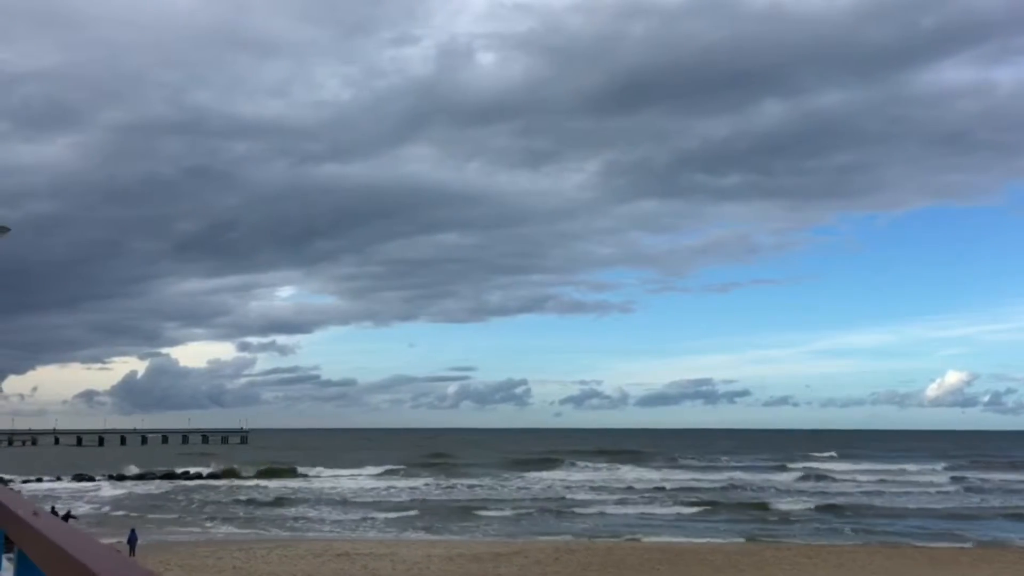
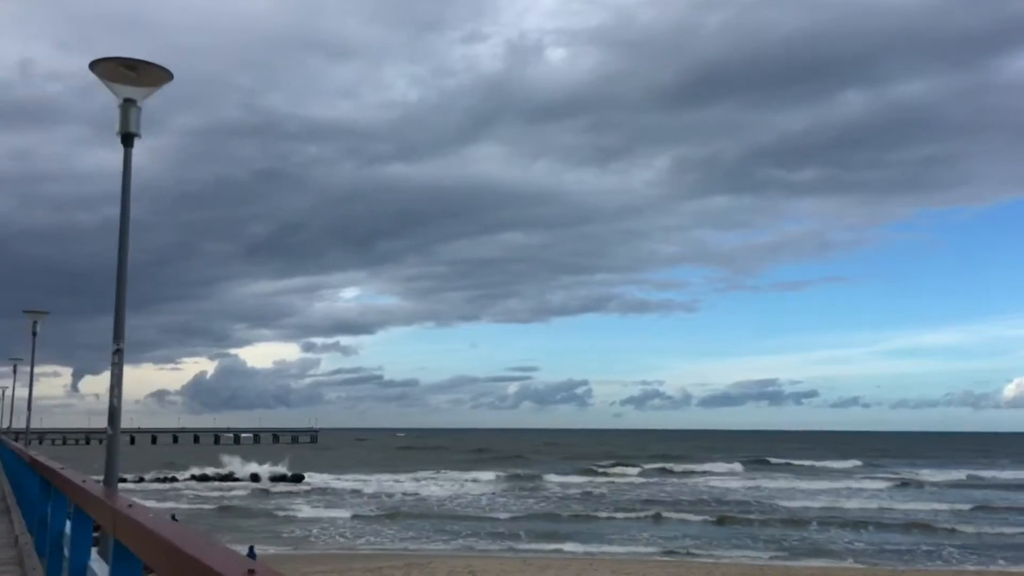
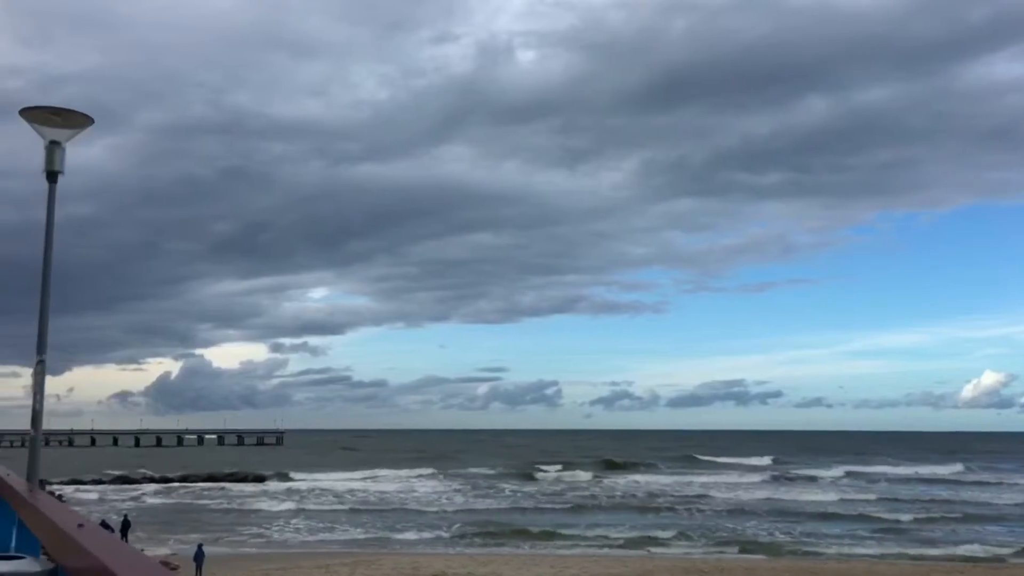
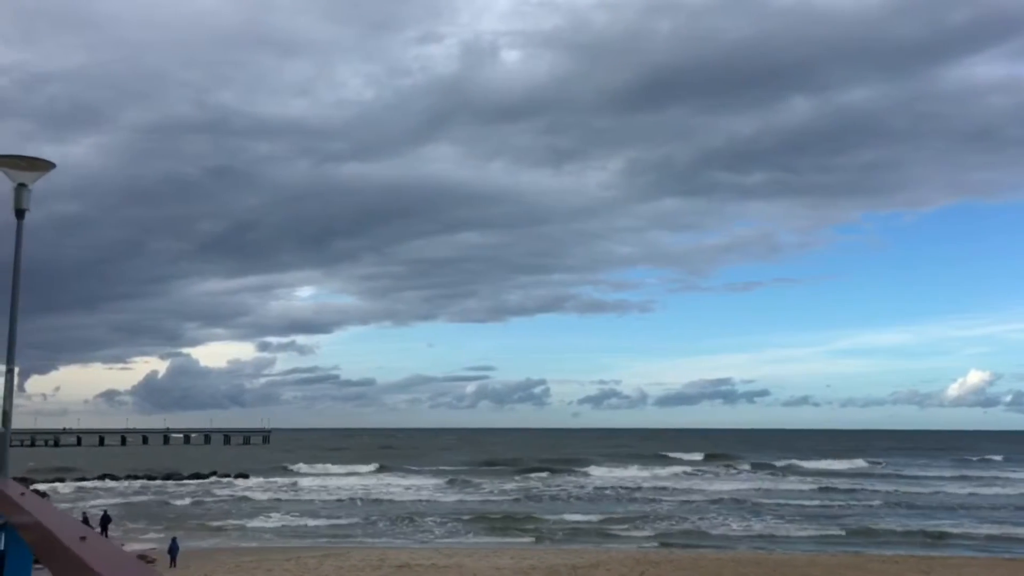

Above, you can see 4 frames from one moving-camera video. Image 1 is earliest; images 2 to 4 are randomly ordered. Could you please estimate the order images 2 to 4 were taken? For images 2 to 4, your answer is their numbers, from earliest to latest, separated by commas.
4, 3, 2
